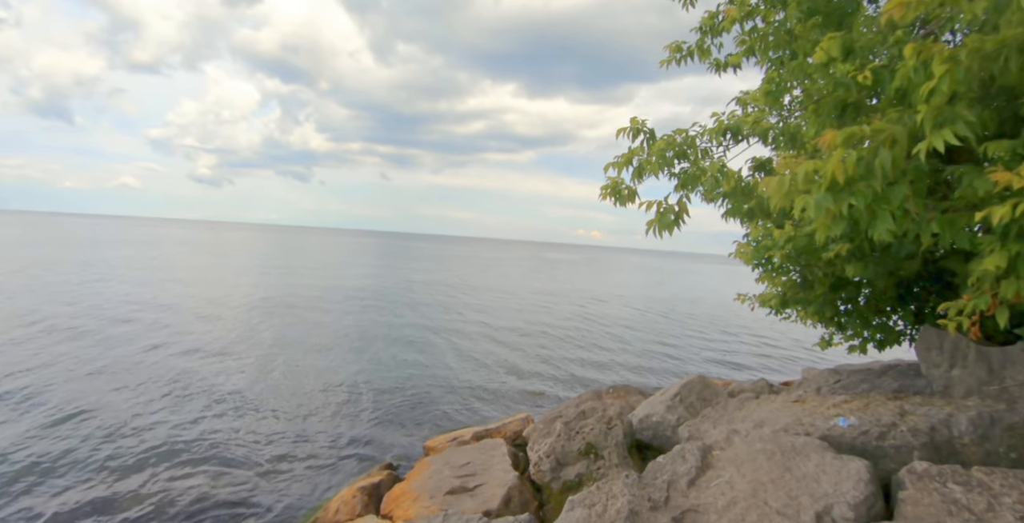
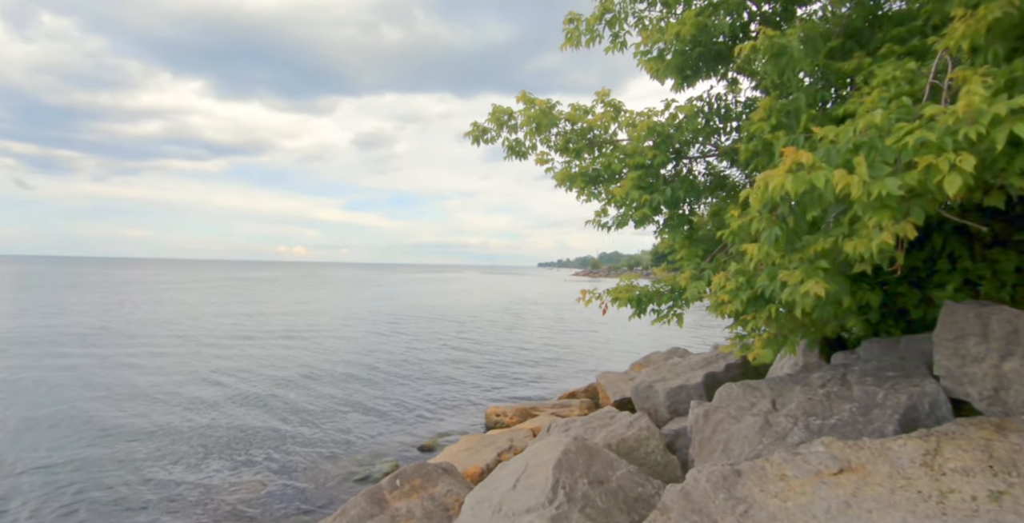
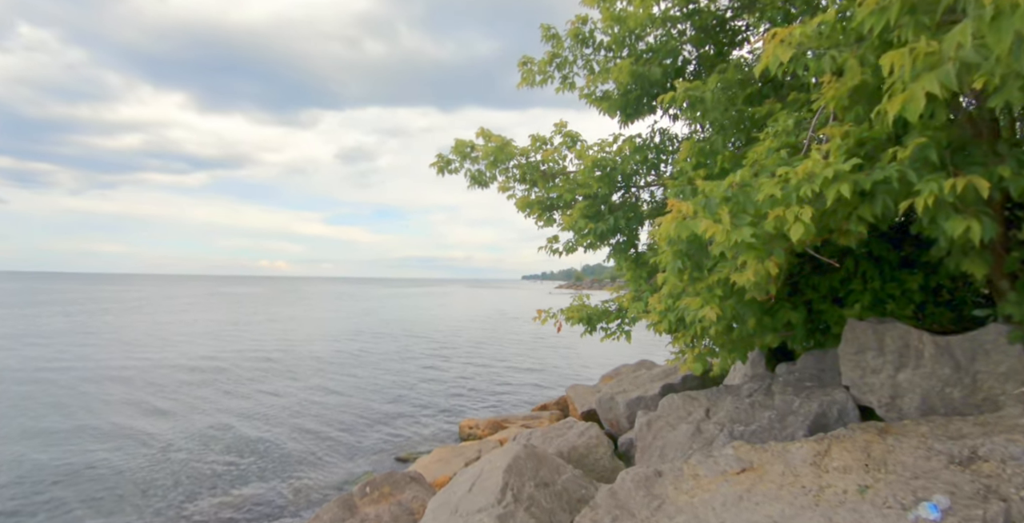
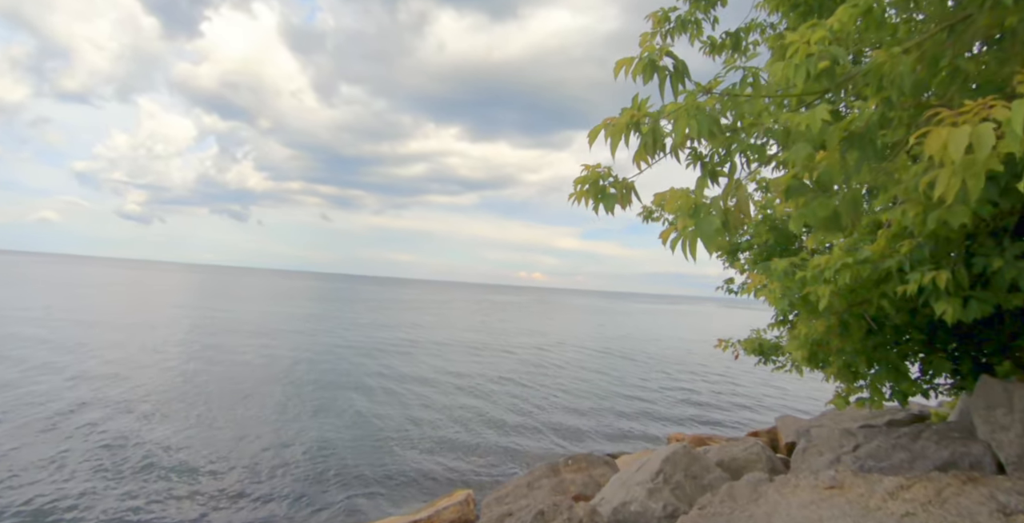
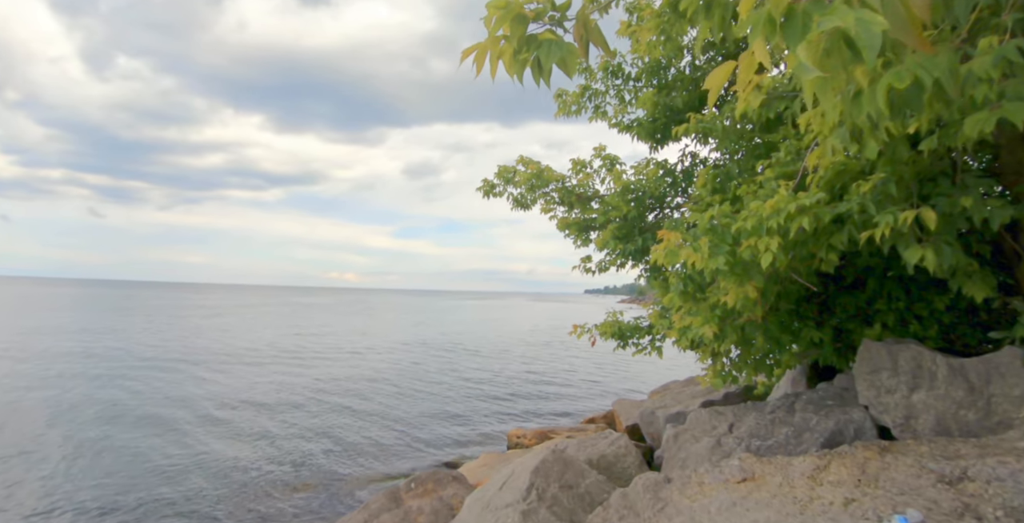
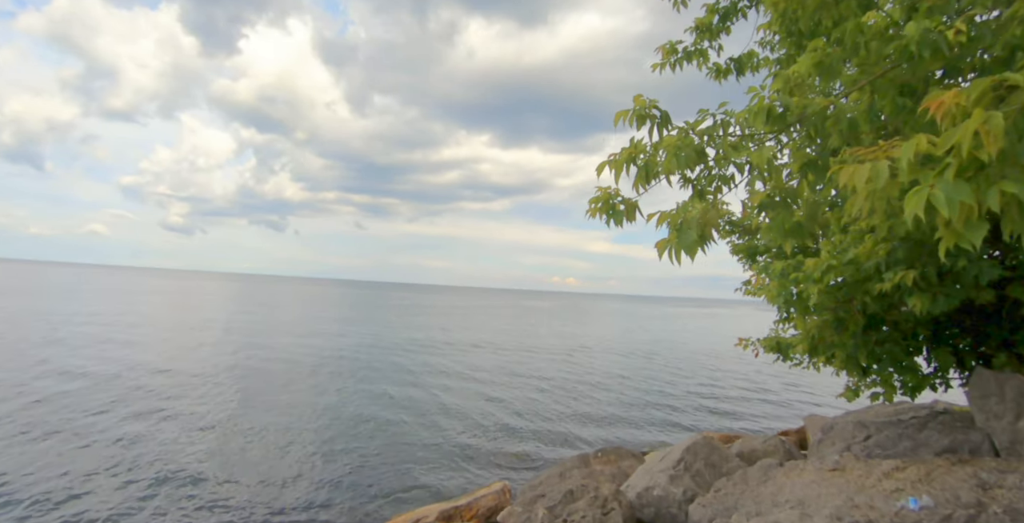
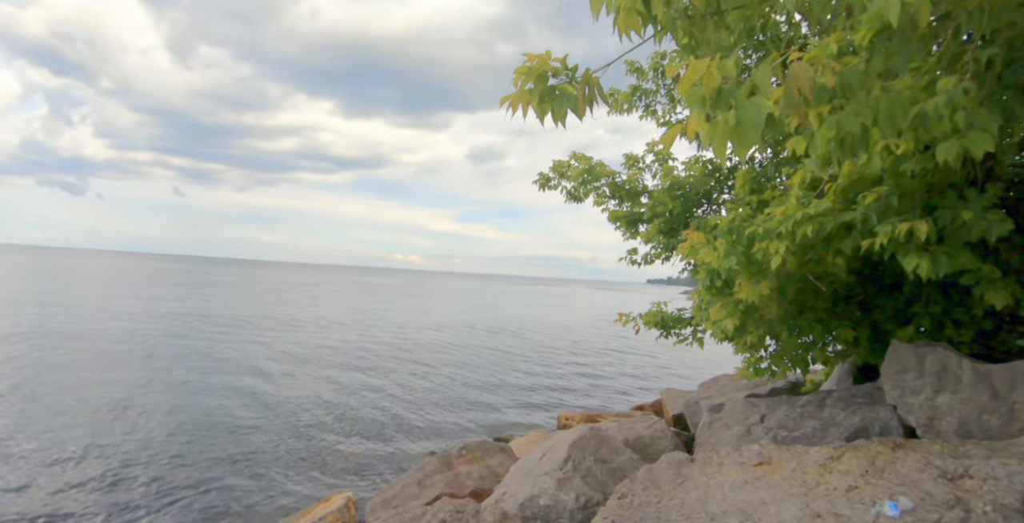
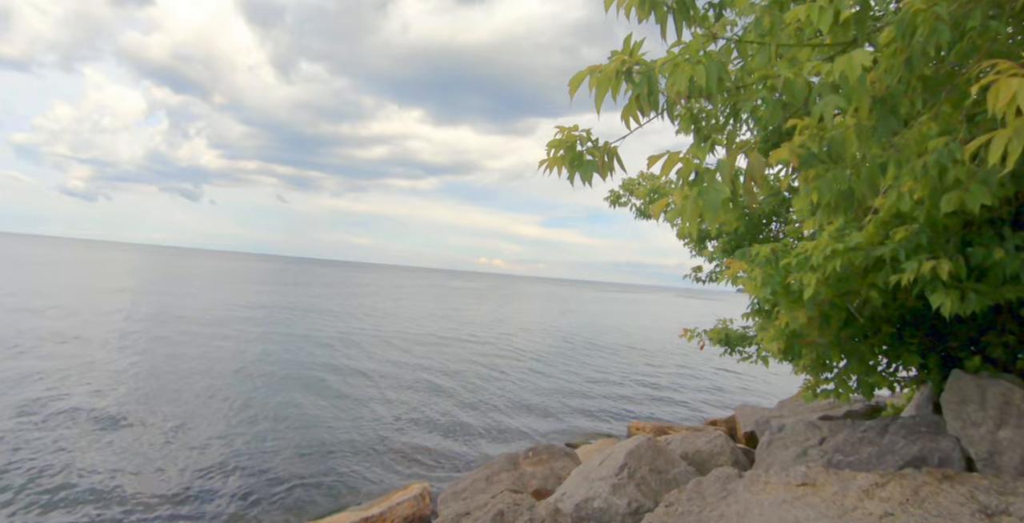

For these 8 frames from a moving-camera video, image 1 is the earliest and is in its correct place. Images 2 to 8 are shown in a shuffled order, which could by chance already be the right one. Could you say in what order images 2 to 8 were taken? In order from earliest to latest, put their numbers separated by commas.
6, 4, 8, 7, 5, 3, 2
